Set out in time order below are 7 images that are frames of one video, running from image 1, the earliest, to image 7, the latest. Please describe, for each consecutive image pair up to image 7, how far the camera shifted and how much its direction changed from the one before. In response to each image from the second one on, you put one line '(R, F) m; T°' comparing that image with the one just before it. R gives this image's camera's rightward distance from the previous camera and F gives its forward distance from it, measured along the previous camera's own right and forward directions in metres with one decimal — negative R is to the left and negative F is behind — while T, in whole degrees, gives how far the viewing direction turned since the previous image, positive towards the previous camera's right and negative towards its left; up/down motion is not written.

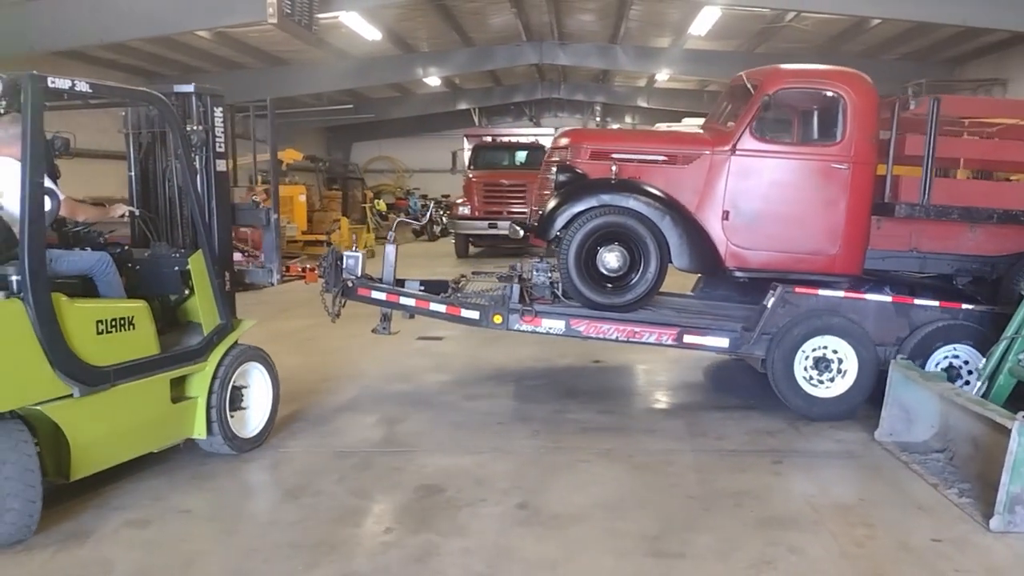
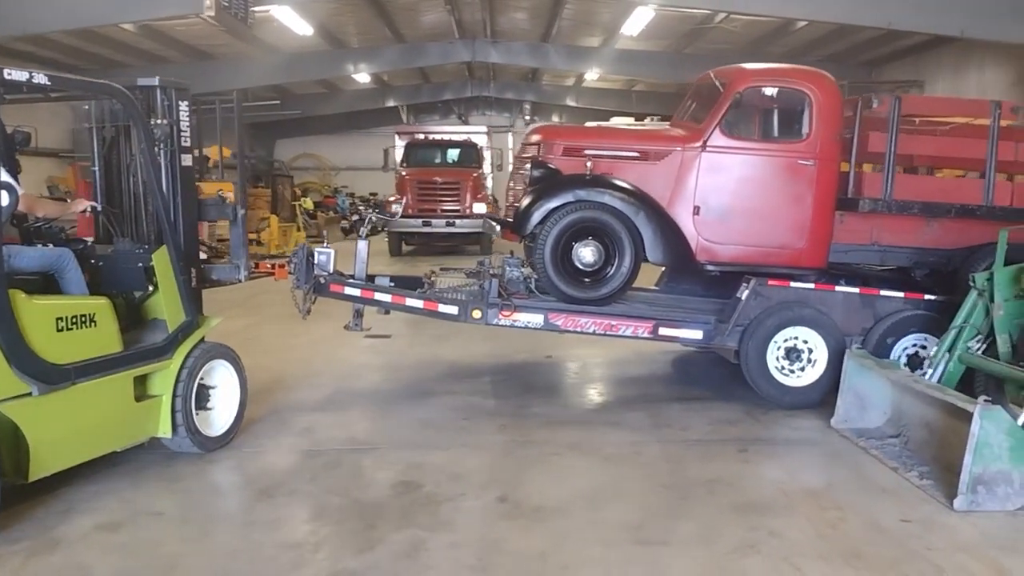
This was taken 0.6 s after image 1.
(-0.3, 0.0) m; +5°
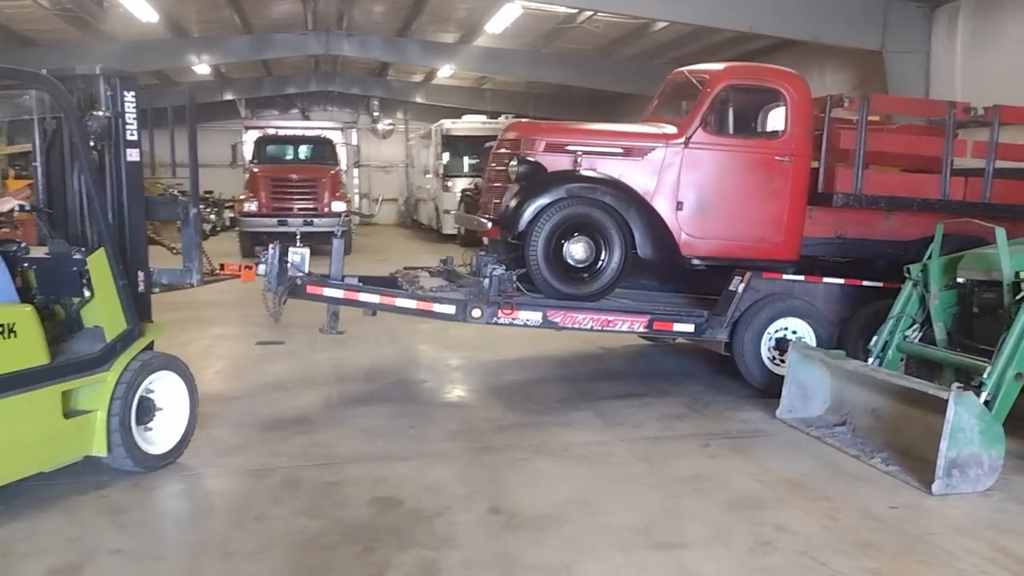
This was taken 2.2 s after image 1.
(-0.7, +0.3) m; +10°
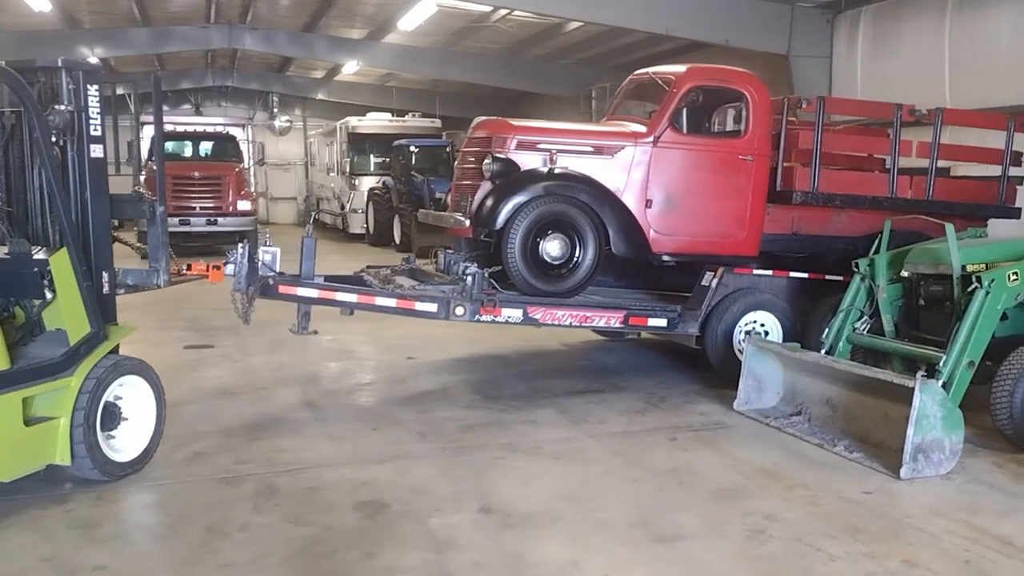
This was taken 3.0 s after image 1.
(-0.4, 0.0) m; +7°
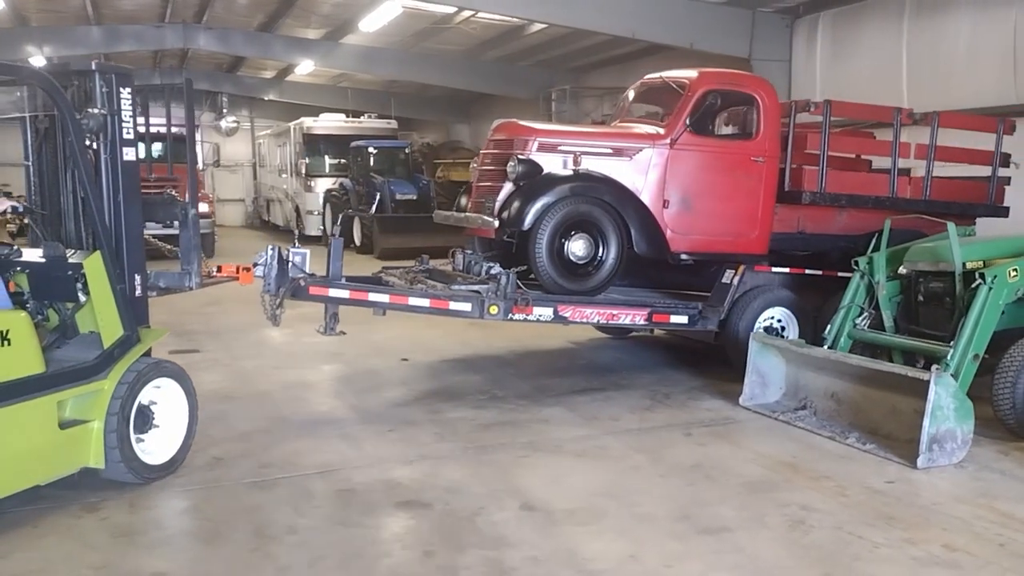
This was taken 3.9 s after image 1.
(-0.4, 0.0) m; +4°
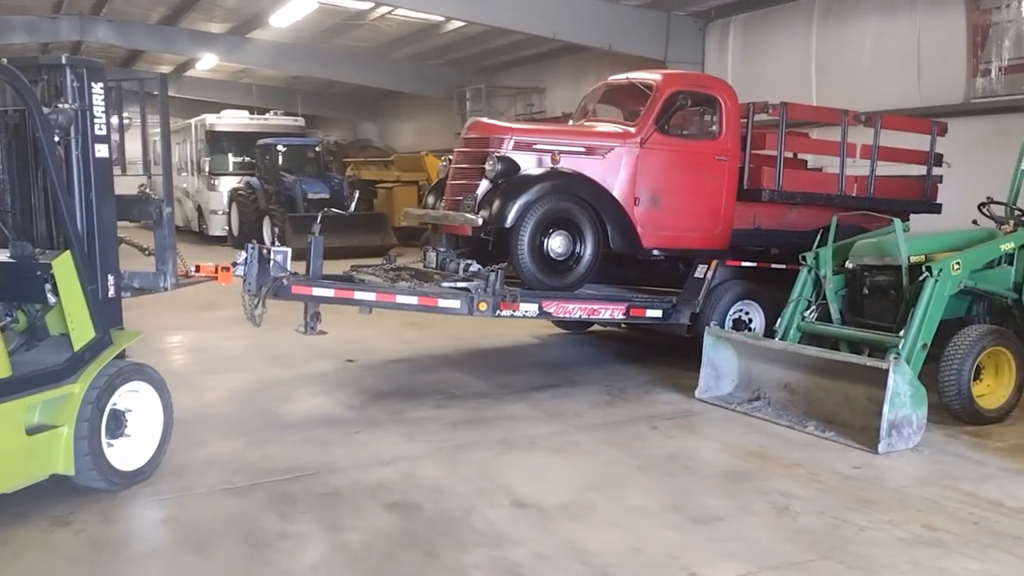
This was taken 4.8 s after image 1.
(-0.4, 0.0) m; +6°
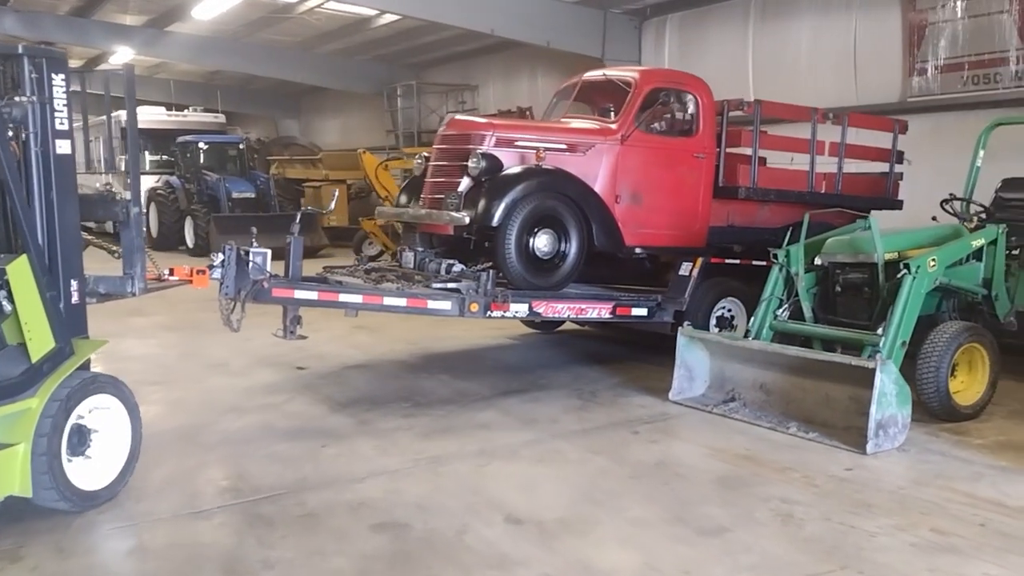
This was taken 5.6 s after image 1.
(-0.3, +0.2) m; +5°
